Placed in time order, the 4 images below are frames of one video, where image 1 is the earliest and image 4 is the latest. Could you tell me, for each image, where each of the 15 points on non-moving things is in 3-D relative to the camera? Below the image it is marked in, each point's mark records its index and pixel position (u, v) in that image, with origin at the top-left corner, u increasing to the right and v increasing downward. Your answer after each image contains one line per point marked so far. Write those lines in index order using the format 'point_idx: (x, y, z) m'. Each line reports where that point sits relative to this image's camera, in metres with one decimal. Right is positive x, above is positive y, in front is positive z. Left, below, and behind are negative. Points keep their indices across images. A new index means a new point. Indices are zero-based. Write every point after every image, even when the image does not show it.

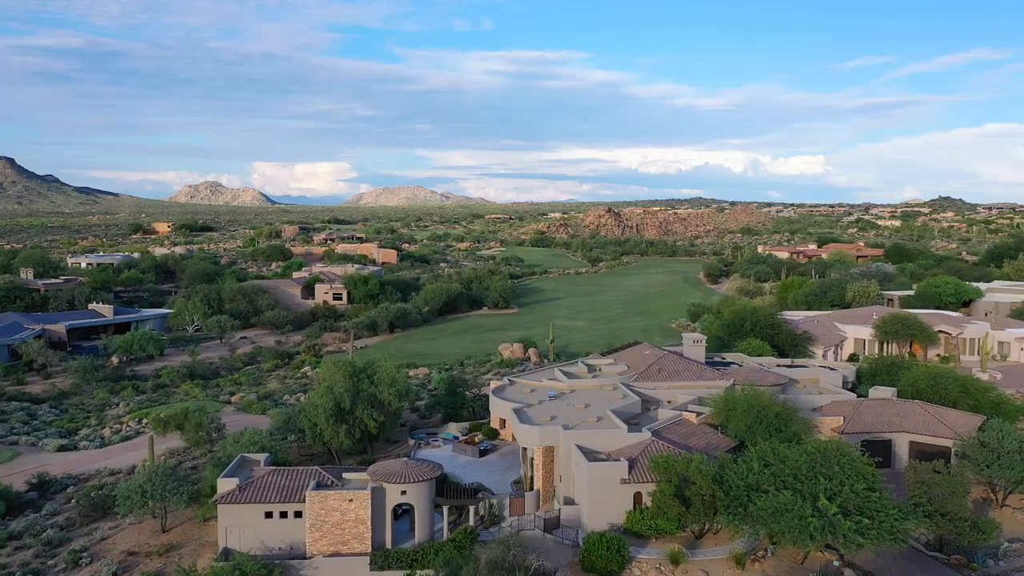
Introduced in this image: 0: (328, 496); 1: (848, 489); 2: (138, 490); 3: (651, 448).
0: (-4.6, -5.3, +17.3) m
1: (+7.9, -4.7, +15.9) m
2: (-10.6, -5.7, +19.4) m
3: (+3.8, -4.4, +19.0) m
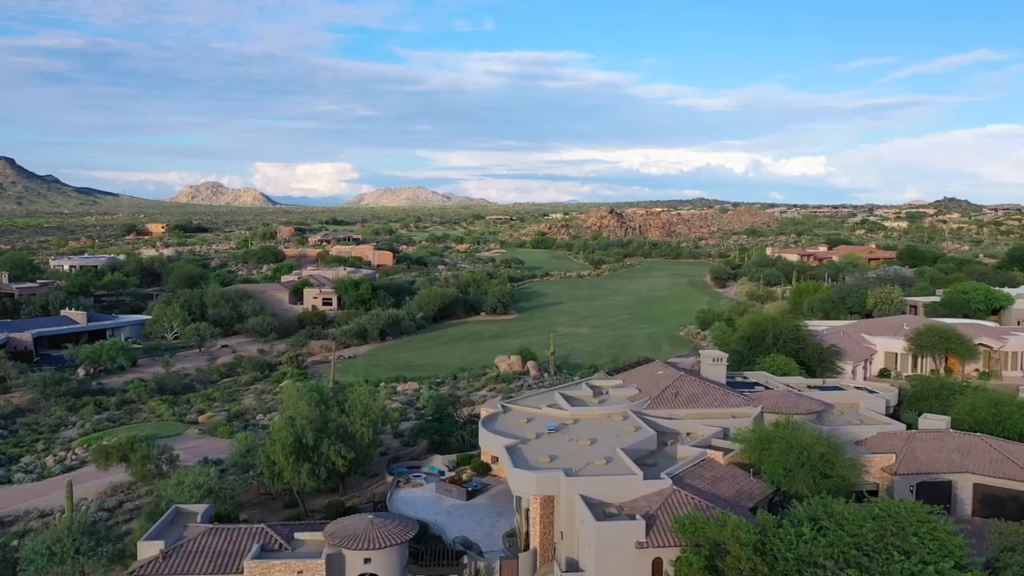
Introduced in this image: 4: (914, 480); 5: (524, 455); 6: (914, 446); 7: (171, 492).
0: (-4.9, -5.7, +13.9) m
1: (+7.6, -5.1, +12.5) m
2: (-10.9, -6.1, +16.0) m
3: (+3.6, -4.8, +15.5) m
4: (+11.2, -5.3, +18.9) m
5: (+0.3, -4.4, +18.2) m
6: (+11.6, -4.6, +19.8) m
7: (-9.5, -5.7, +19.1) m
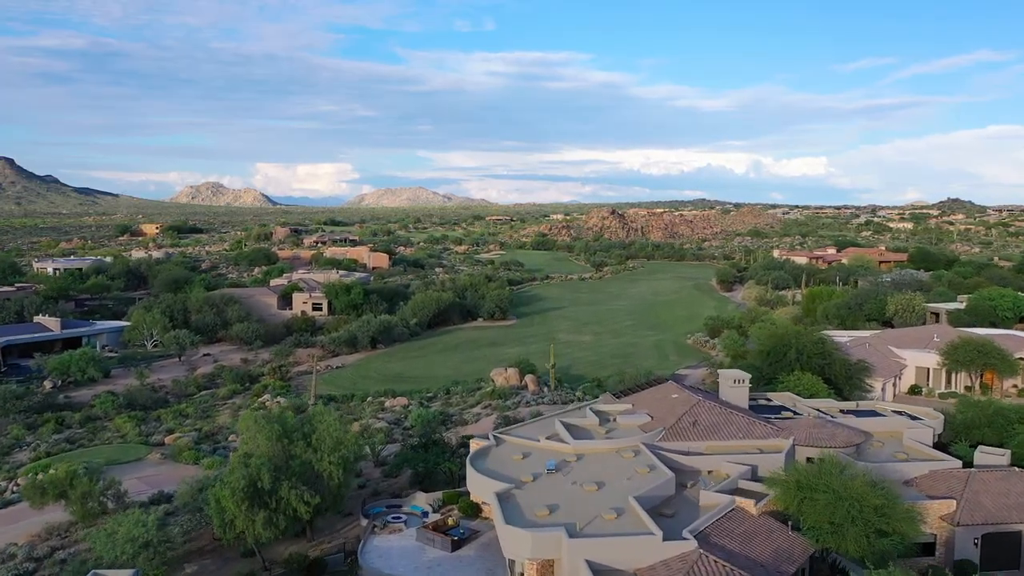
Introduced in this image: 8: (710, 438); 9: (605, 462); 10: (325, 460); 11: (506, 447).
0: (-5.0, -6.0, +11.0) m
1: (+7.5, -5.5, +9.6) m
2: (-11.0, -6.5, +13.1) m
3: (+3.4, -5.2, +12.6) m
4: (+11.0, -5.7, +16.0) m
5: (+0.2, -4.8, +15.3) m
6: (+11.5, -5.0, +16.9) m
7: (-9.7, -6.1, +16.2) m
8: (+5.6, -4.2, +19.1) m
9: (+2.4, -4.5, +17.7) m
10: (-4.9, -4.5, +17.9) m
11: (-0.2, -4.4, +19.2) m
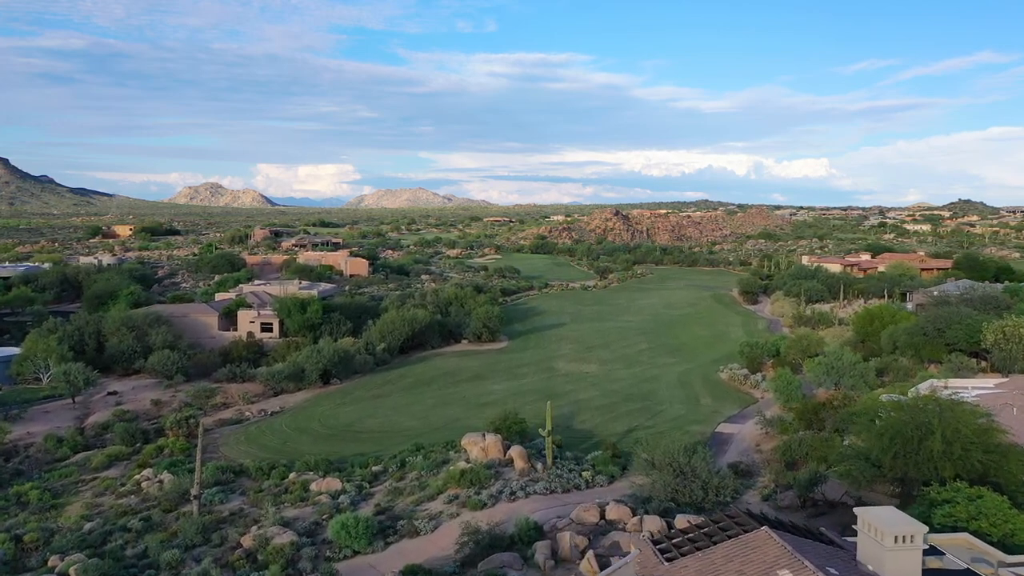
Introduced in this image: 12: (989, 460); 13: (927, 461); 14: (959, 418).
0: (-5.8, -7.2, +0.2) m
1: (+6.7, -6.7, -1.2) m
2: (-11.8, -7.7, +2.3) m
3: (+2.7, -6.4, +1.9) m
4: (+10.2, -6.9, +5.2) m
5: (-0.6, -6.0, +4.5) m
6: (+10.7, -6.2, +6.1) m
7: (-10.5, -7.2, +5.4) m
8: (+4.8, -5.4, +8.3) m
9: (+1.6, -5.7, +6.9) m
10: (-5.7, -5.7, +7.1) m
11: (-0.9, -5.6, +8.4) m
12: (+12.3, -4.3, +17.8) m
13: (+11.0, -4.5, +18.3) m
14: (+12.2, -3.5, +18.8) m
